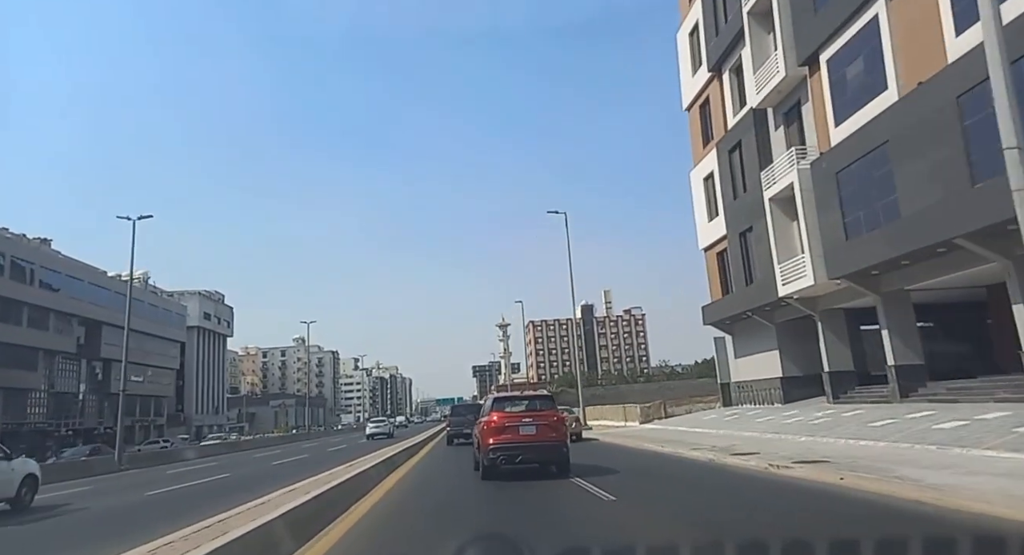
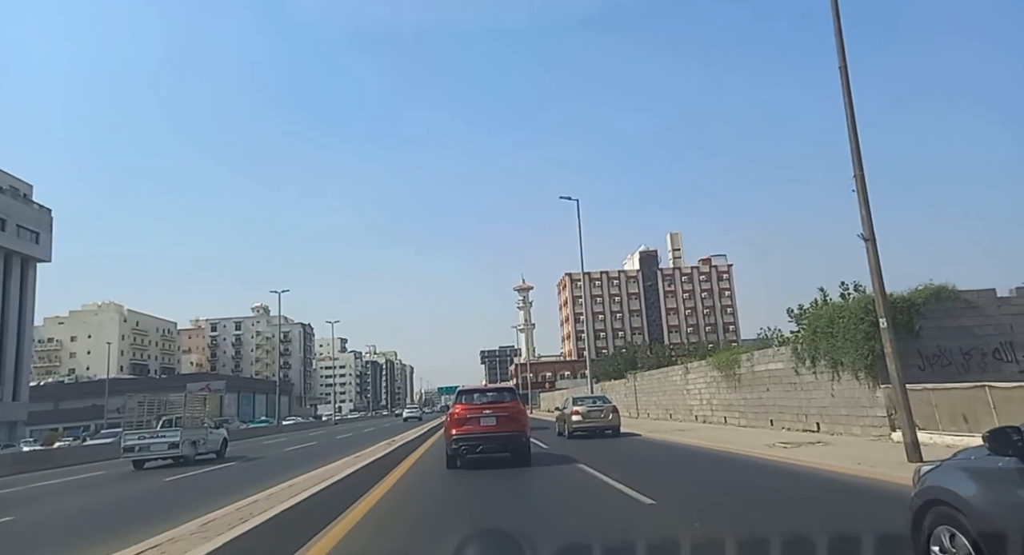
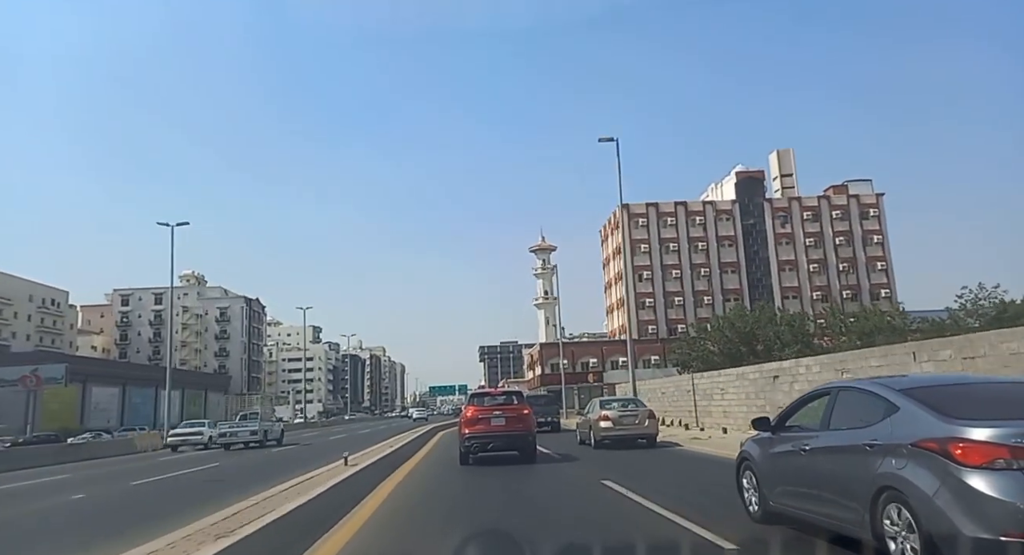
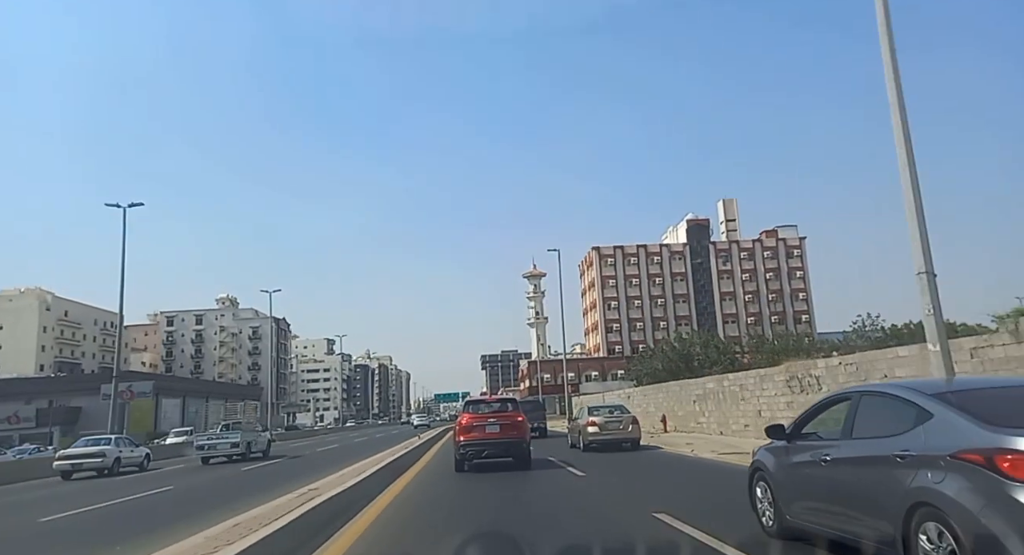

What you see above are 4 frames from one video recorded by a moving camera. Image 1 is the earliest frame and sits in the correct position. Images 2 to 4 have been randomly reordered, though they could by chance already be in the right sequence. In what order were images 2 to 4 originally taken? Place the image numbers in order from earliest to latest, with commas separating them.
2, 4, 3
